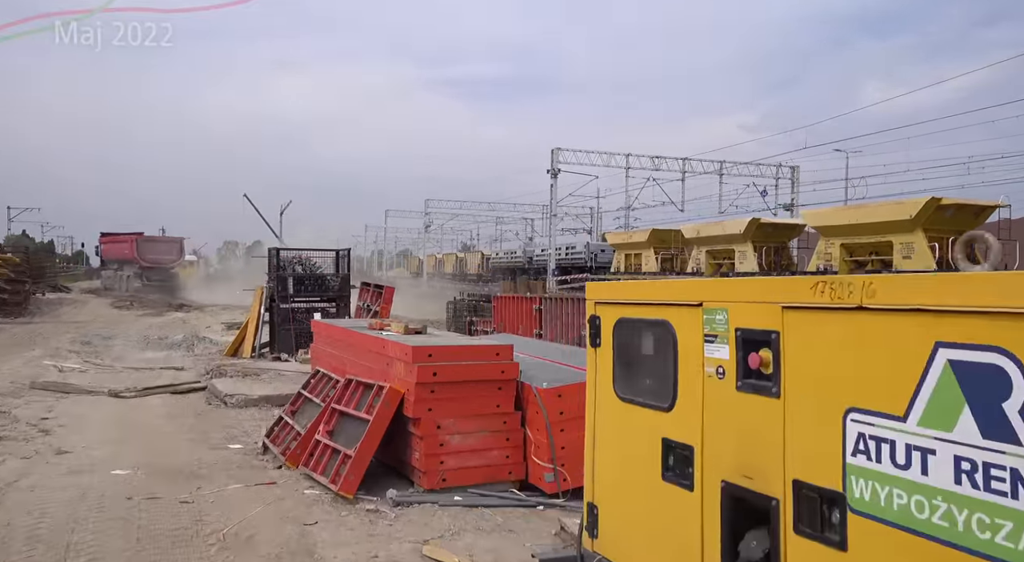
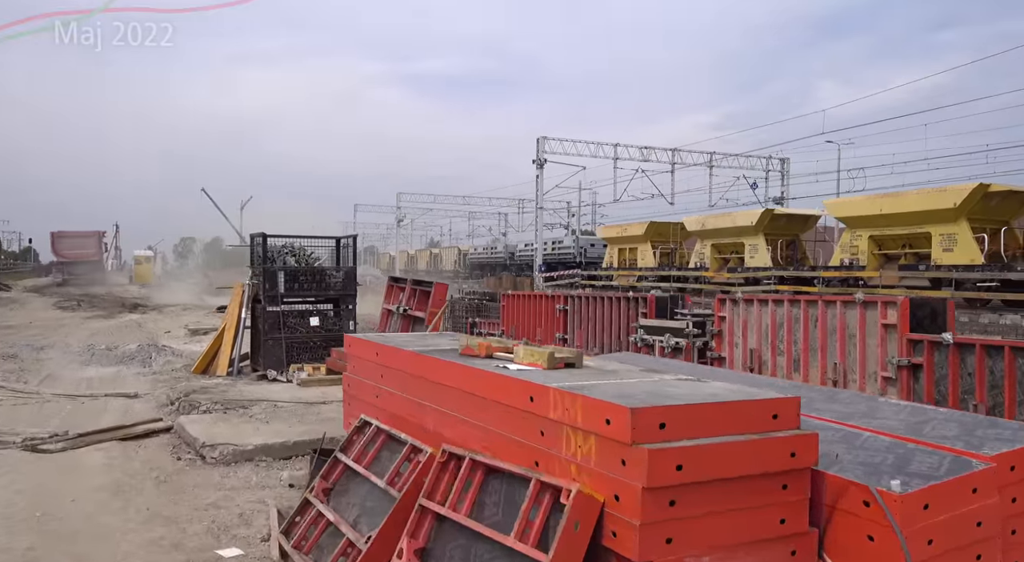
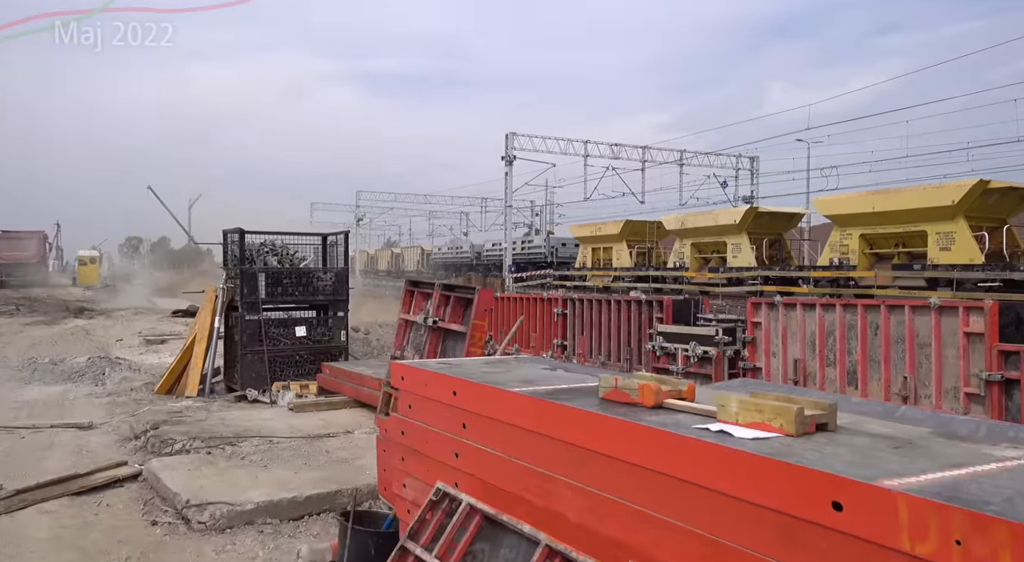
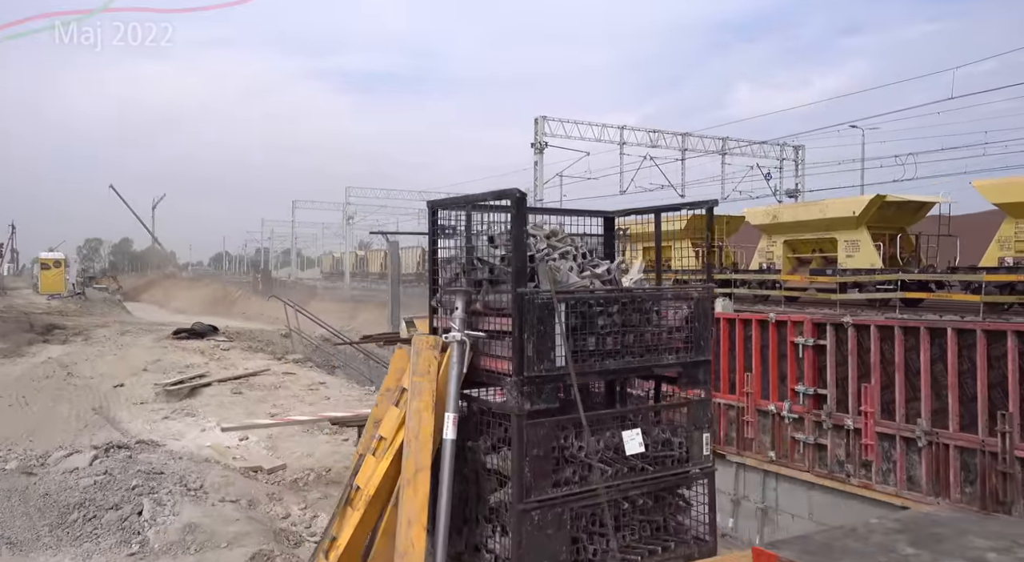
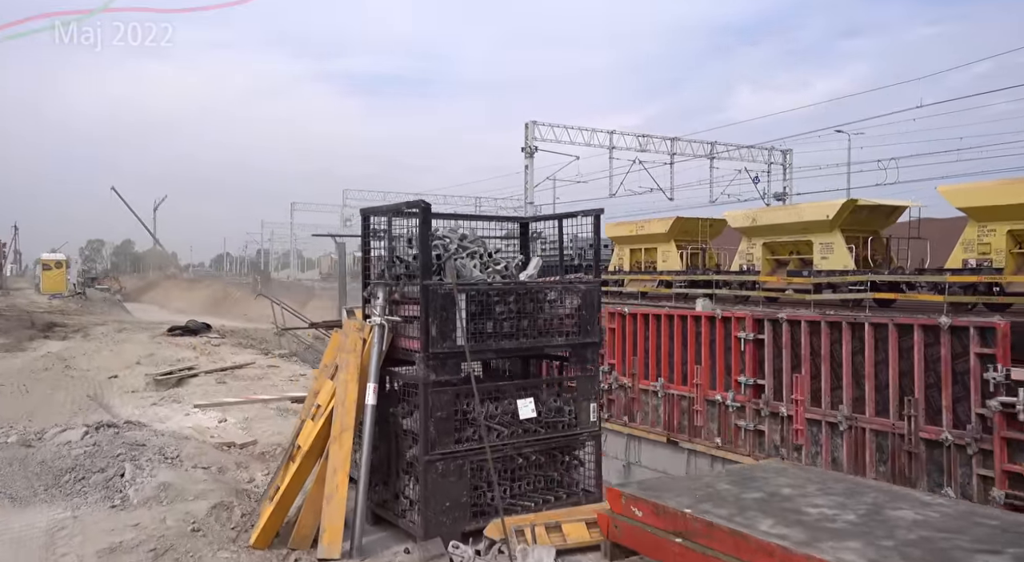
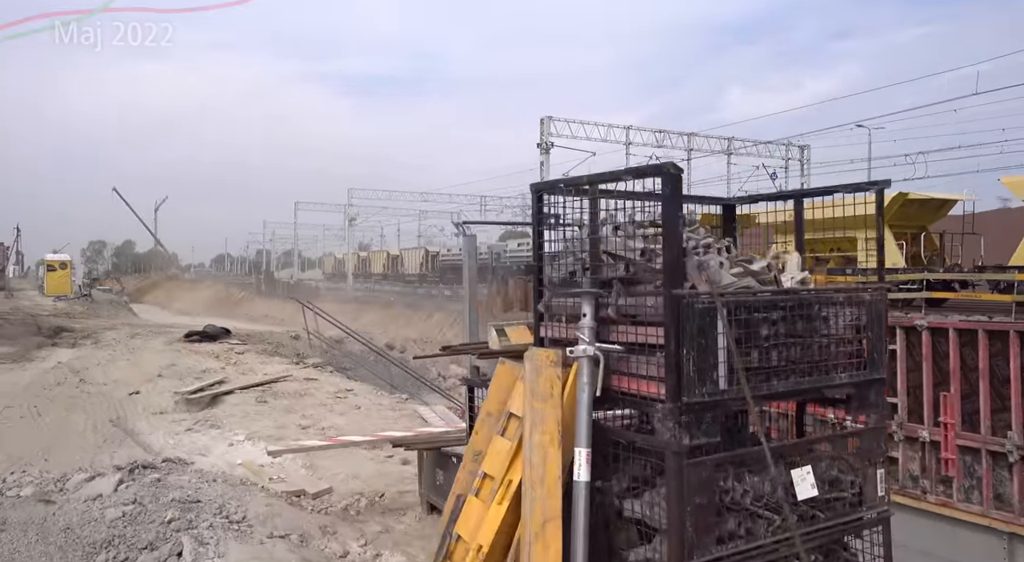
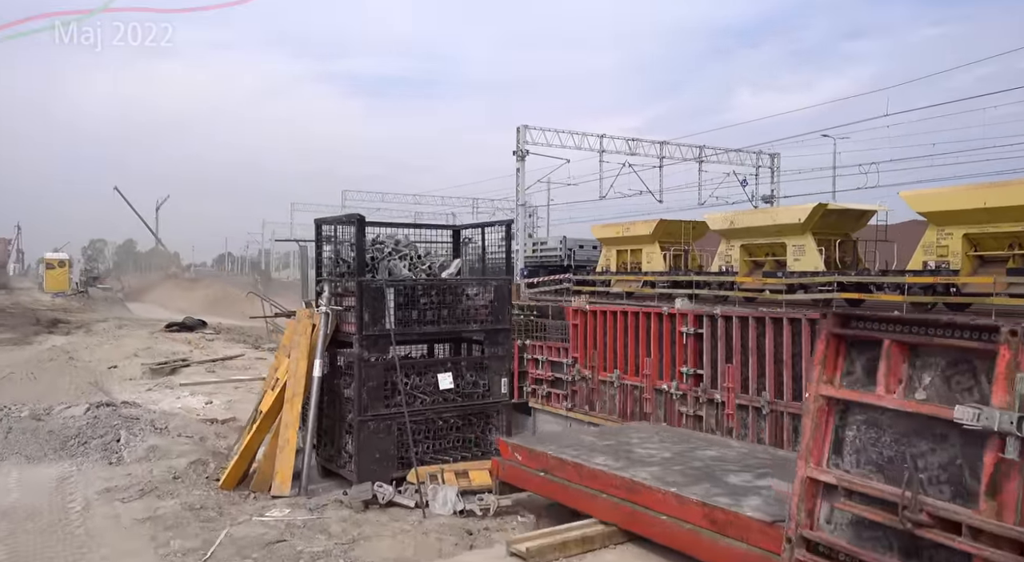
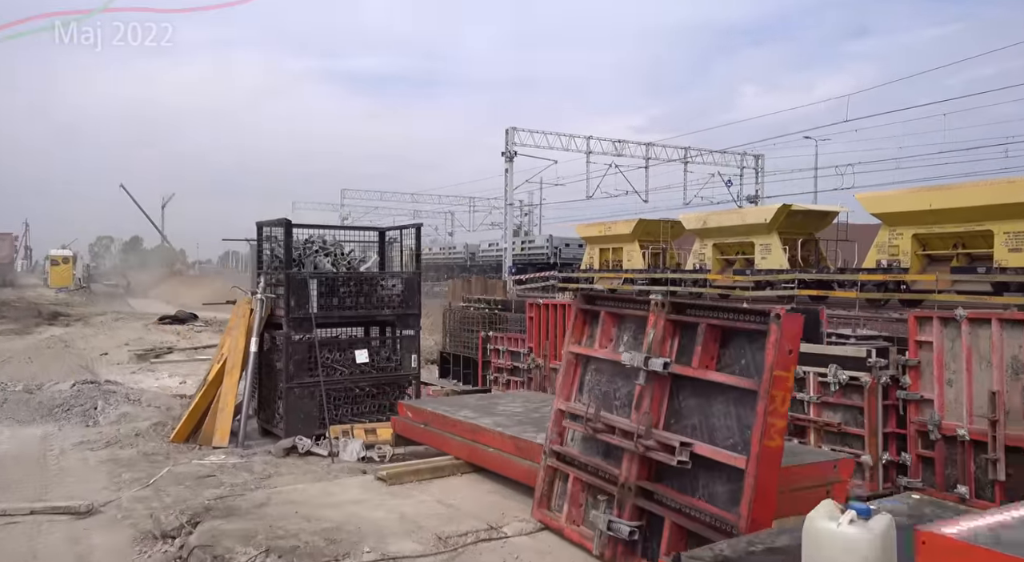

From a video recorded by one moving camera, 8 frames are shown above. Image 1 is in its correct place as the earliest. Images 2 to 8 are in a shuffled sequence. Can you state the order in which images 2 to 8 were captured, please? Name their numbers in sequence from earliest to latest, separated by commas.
2, 3, 8, 7, 5, 4, 6
